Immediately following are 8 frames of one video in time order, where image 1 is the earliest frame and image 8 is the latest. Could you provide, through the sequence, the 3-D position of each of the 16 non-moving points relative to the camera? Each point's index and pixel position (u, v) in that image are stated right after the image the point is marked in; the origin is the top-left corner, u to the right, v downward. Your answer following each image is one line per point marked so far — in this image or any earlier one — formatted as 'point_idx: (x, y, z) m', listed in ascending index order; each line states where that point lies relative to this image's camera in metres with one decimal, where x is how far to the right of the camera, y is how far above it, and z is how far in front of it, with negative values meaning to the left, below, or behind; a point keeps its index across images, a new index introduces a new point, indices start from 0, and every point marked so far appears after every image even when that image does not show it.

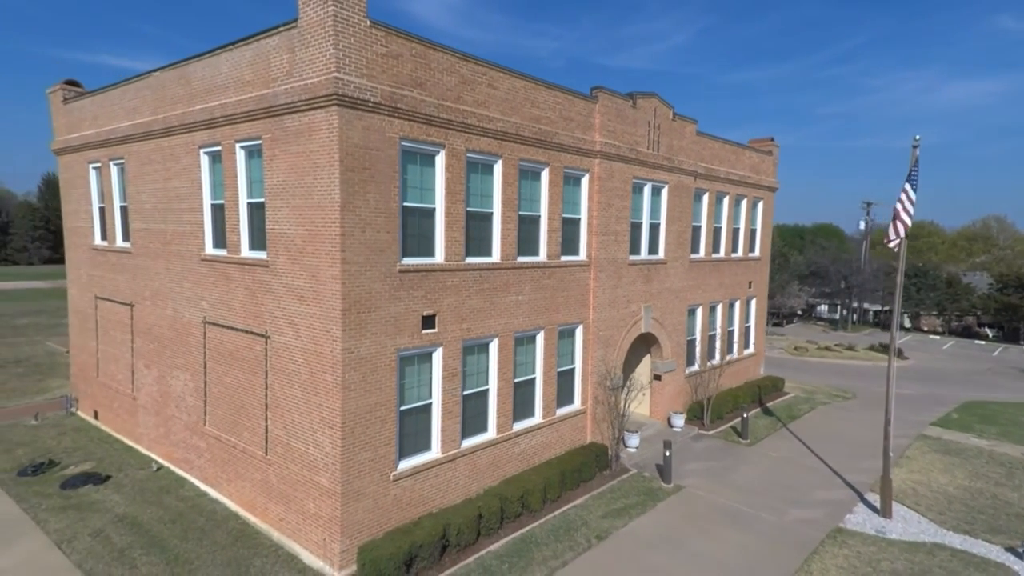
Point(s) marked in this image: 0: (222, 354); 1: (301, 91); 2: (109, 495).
0: (-5.7, -1.3, +11.1) m
1: (-3.1, +2.9, +8.4) m
2: (-8.2, -4.2, +11.5) m
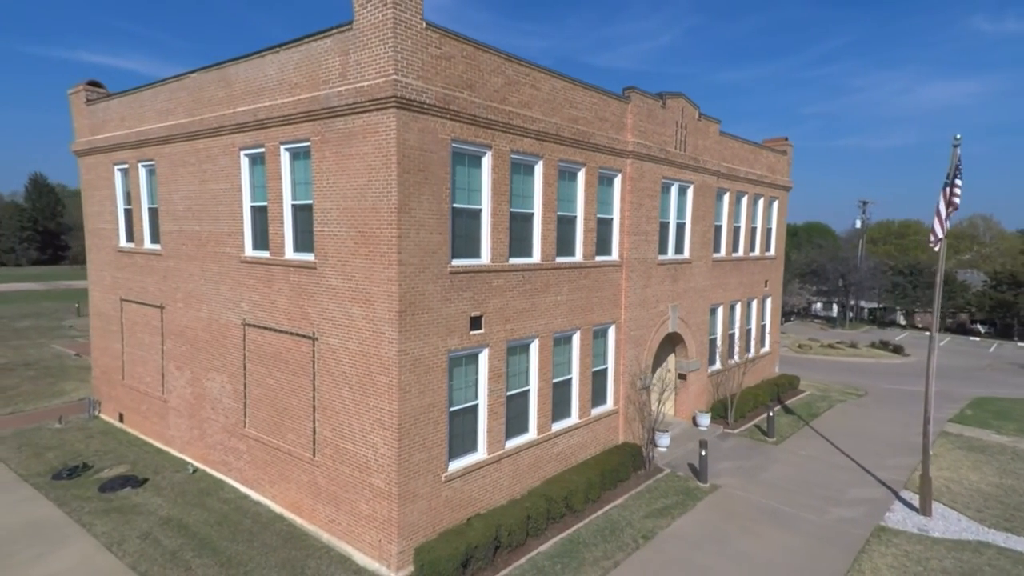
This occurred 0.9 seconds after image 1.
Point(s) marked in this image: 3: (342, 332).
0: (-4.9, -1.3, +11.1) m
1: (-2.3, +2.9, +8.4) m
2: (-7.4, -4.3, +11.4) m
3: (-2.8, -0.7, +9.3) m
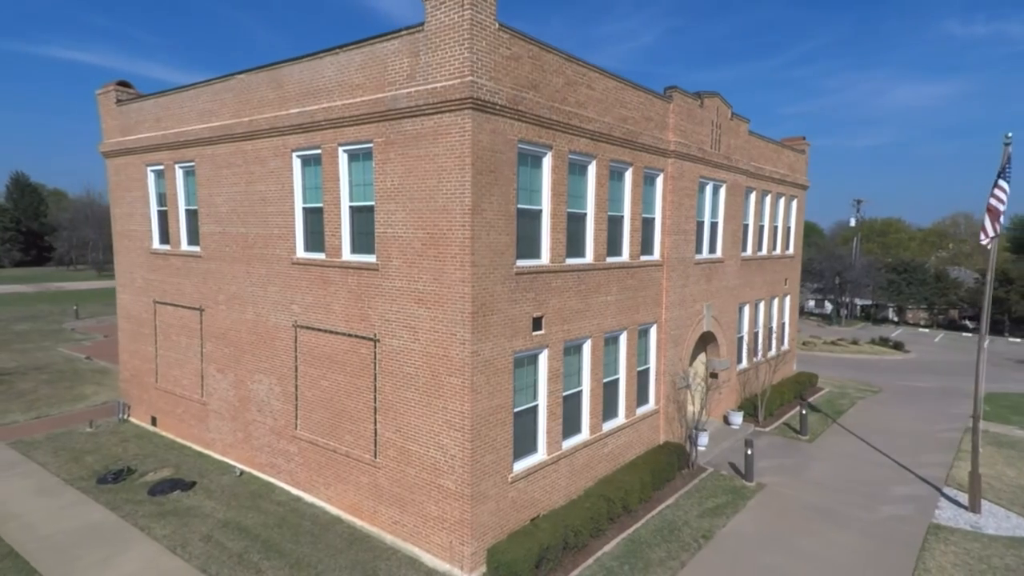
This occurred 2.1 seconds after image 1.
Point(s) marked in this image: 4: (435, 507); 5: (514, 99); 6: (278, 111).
0: (-3.8, -1.4, +11.0) m
1: (-1.2, +2.9, +8.4) m
2: (-6.3, -4.3, +11.4) m
3: (-1.7, -0.8, +9.3) m
4: (-1.2, -3.5, +9.0) m
5: (0.0, +2.9, +8.6) m
6: (-4.6, +3.5, +11.1) m
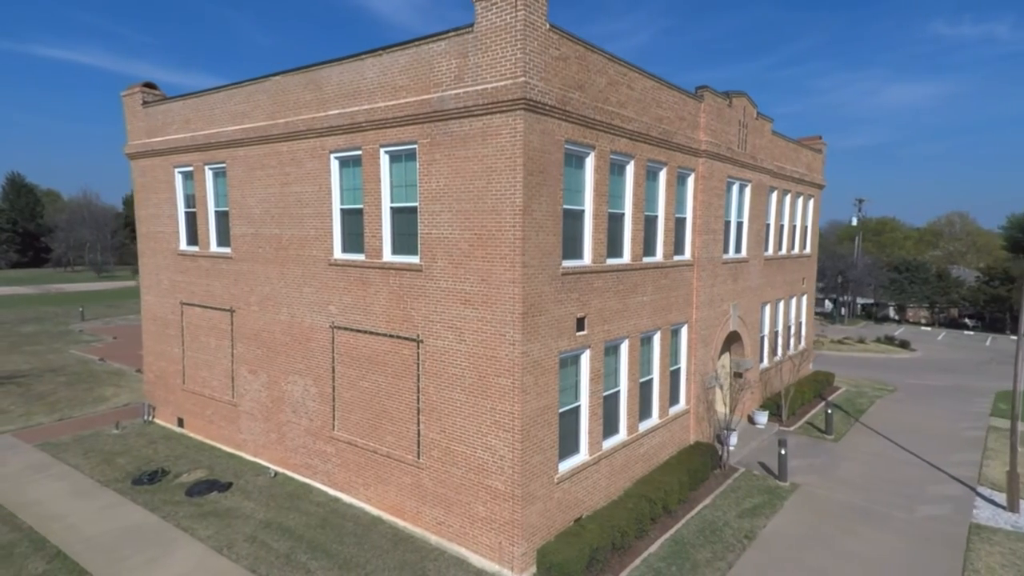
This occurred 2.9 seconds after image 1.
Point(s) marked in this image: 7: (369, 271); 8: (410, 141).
0: (-3.0, -1.4, +11.0) m
1: (-0.5, +2.9, +8.4) m
2: (-5.5, -4.3, +11.4) m
3: (-1.0, -0.8, +9.3) m
4: (-0.5, -3.5, +9.0) m
5: (+0.8, +2.9, +8.6) m
6: (-3.9, +3.5, +11.1) m
7: (-2.7, +0.3, +10.6) m
8: (-1.7, +2.5, +9.6) m
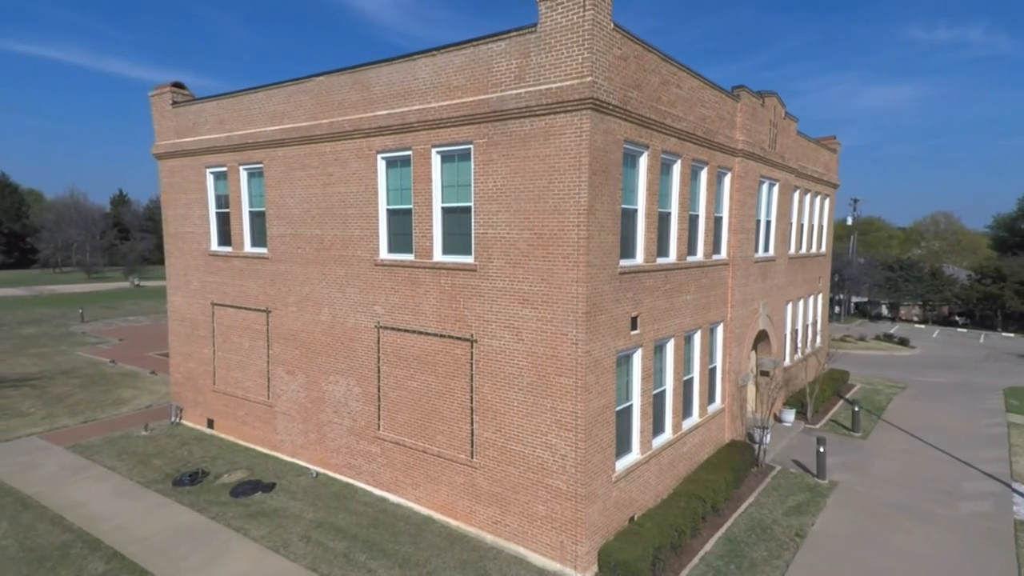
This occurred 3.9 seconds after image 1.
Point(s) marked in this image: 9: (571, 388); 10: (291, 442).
0: (-2.1, -1.4, +11.0) m
1: (+0.4, +2.9, +8.4) m
2: (-4.6, -4.3, +11.4) m
3: (0.0, -0.8, +9.3) m
4: (+0.5, -3.5, +9.0) m
5: (+1.7, +2.9, +8.7) m
6: (-3.0, +3.5, +11.1) m
7: (-1.8, +0.3, +10.6) m
8: (-0.8, +2.5, +9.6) m
9: (+0.9, -1.5, +8.6) m
10: (-5.4, -3.8, +13.8) m
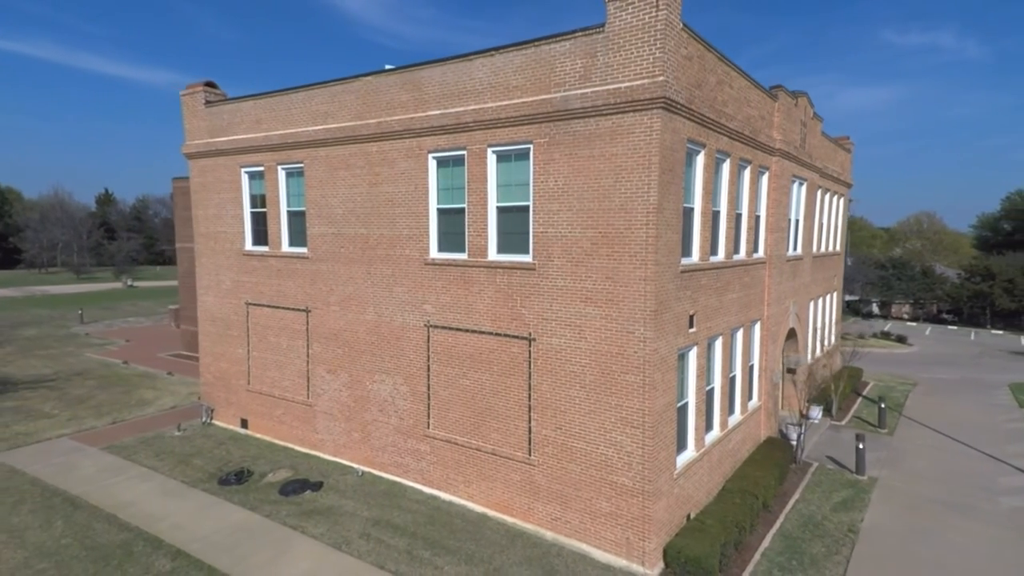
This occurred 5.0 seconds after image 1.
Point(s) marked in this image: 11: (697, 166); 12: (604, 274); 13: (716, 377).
0: (-1.1, -1.4, +11.1) m
1: (+1.5, +2.9, +8.5) m
2: (-3.5, -4.3, +11.4) m
3: (+1.0, -0.7, +9.4) m
4: (+1.5, -3.5, +9.1) m
5: (+2.7, +3.0, +8.7) m
6: (-2.0, +3.5, +11.2) m
7: (-0.8, +0.3, +10.7) m
8: (+0.2, +2.5, +9.7) m
9: (+1.9, -1.5, +8.7) m
10: (-4.4, -3.8, +13.8) m
11: (+3.3, +2.2, +9.9) m
12: (+1.5, +0.2, +8.9) m
13: (+4.2, -1.8, +11.6) m
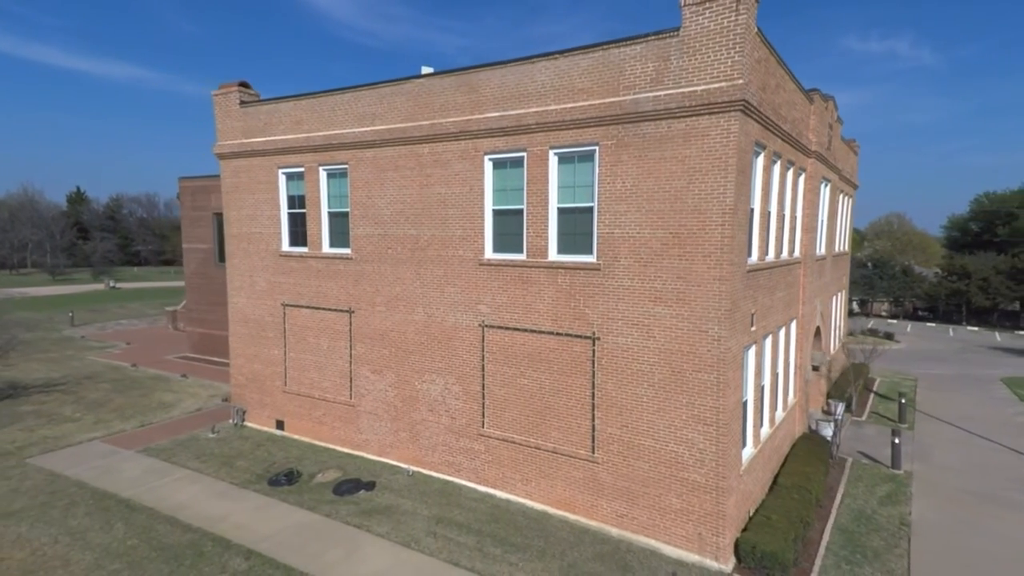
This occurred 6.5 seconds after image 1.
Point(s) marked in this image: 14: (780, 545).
0: (+0.1, -1.4, +11.2) m
1: (+2.6, +2.9, +8.6) m
2: (-2.4, -4.3, +11.5) m
3: (+2.2, -0.7, +9.6) m
4: (+2.7, -3.5, +9.2) m
5: (+3.9, +3.0, +8.9) m
6: (-0.8, +3.5, +11.3) m
7: (+0.4, +0.3, +10.8) m
8: (+1.4, +2.5, +9.8) m
9: (+3.1, -1.5, +8.8) m
10: (-3.3, -3.8, +13.9) m
11: (+4.4, +2.2, +10.1) m
12: (+2.6, +0.2, +9.1) m
13: (+5.3, -1.8, +11.8) m
14: (+4.1, -3.9, +8.7) m
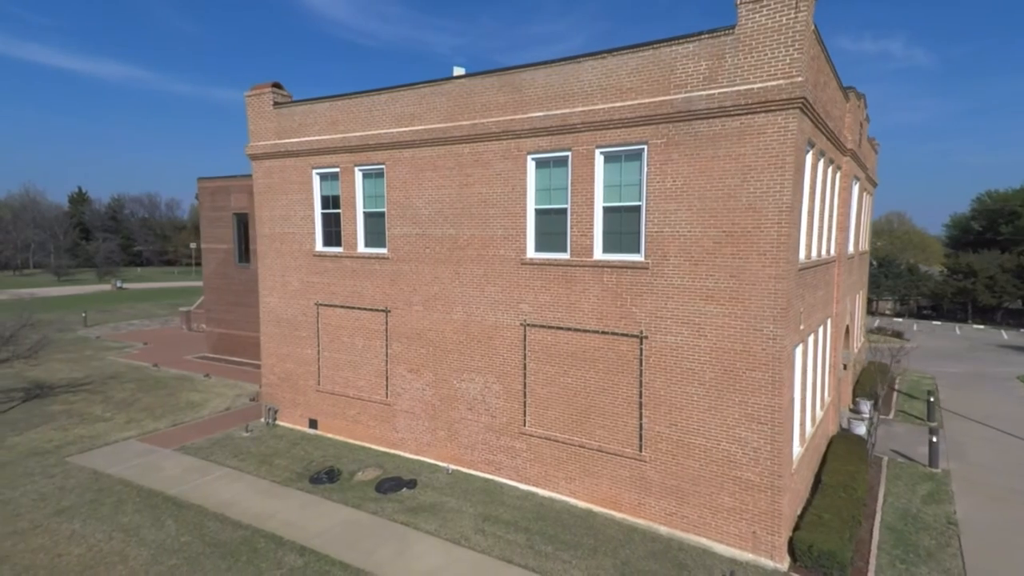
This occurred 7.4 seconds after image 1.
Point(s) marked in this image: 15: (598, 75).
0: (+0.9, -1.4, +11.2) m
1: (+3.5, +2.9, +8.6) m
2: (-1.5, -4.3, +11.6) m
3: (+3.0, -0.7, +9.6) m
4: (+3.6, -3.4, +9.2) m
5: (+4.8, +3.0, +8.9) m
6: (0.0, +3.5, +11.3) m
7: (+1.3, +0.4, +10.8) m
8: (+2.2, +2.6, +9.8) m
9: (+4.0, -1.5, +8.8) m
10: (-2.4, -3.8, +13.9) m
11: (+5.3, +2.2, +10.1) m
12: (+3.5, +0.3, +9.1) m
13: (+6.2, -1.8, +11.8) m
14: (+4.9, -3.9, +8.7) m
15: (+1.5, +3.9, +10.2) m
